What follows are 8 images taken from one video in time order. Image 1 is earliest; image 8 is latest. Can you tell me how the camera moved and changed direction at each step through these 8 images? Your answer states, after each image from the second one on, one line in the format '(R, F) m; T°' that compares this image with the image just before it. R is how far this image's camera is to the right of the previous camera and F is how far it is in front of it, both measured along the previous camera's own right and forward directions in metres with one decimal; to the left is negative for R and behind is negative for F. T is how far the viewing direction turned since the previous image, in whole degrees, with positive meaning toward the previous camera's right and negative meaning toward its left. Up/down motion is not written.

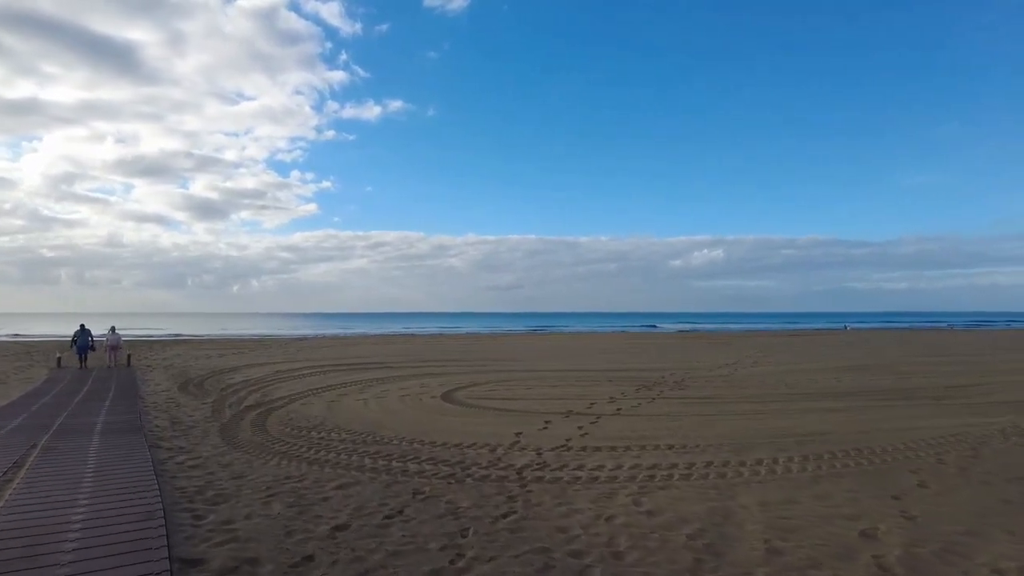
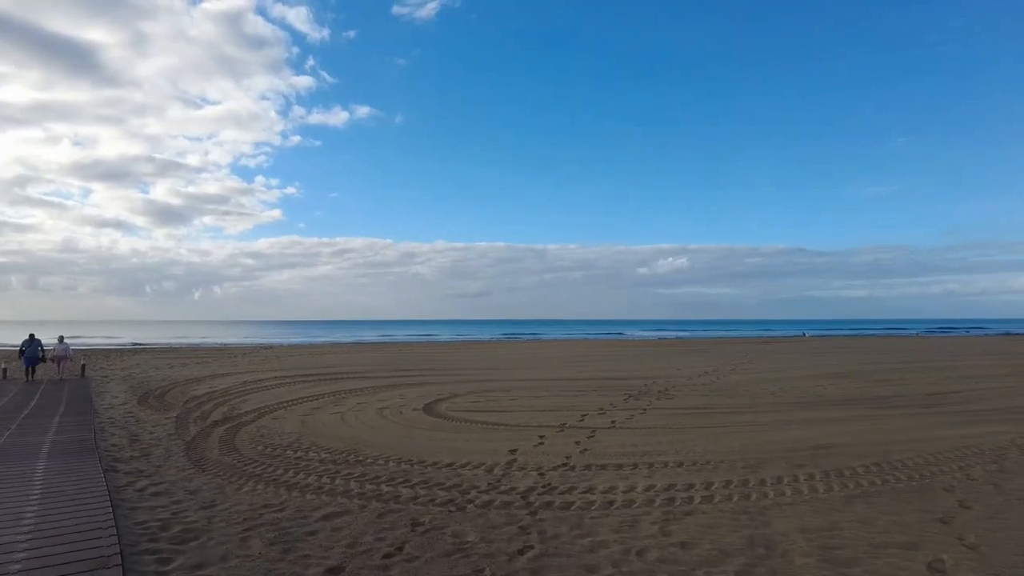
(-0.4, +0.5) m; +3°
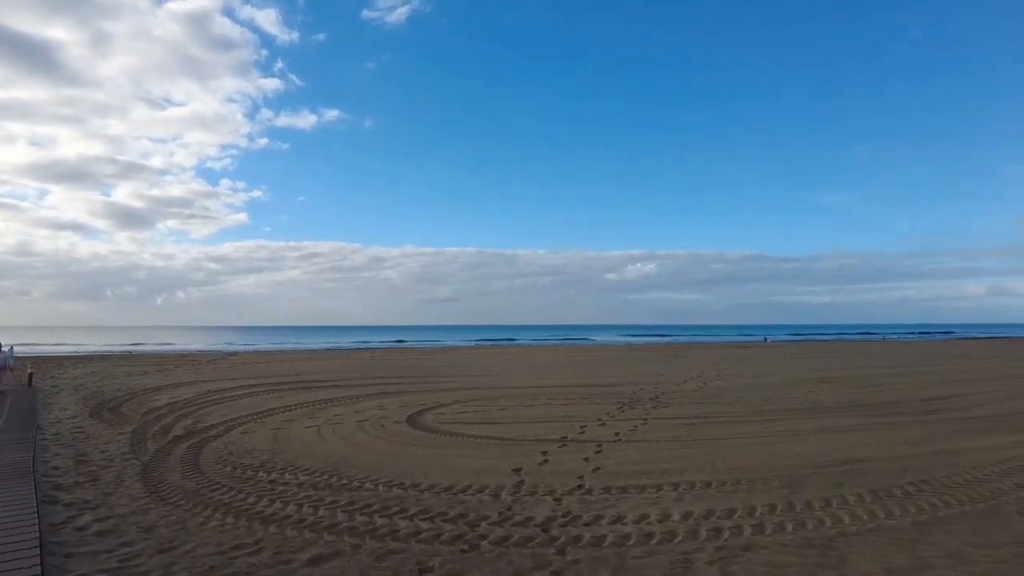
(-0.4, +0.8) m; +3°
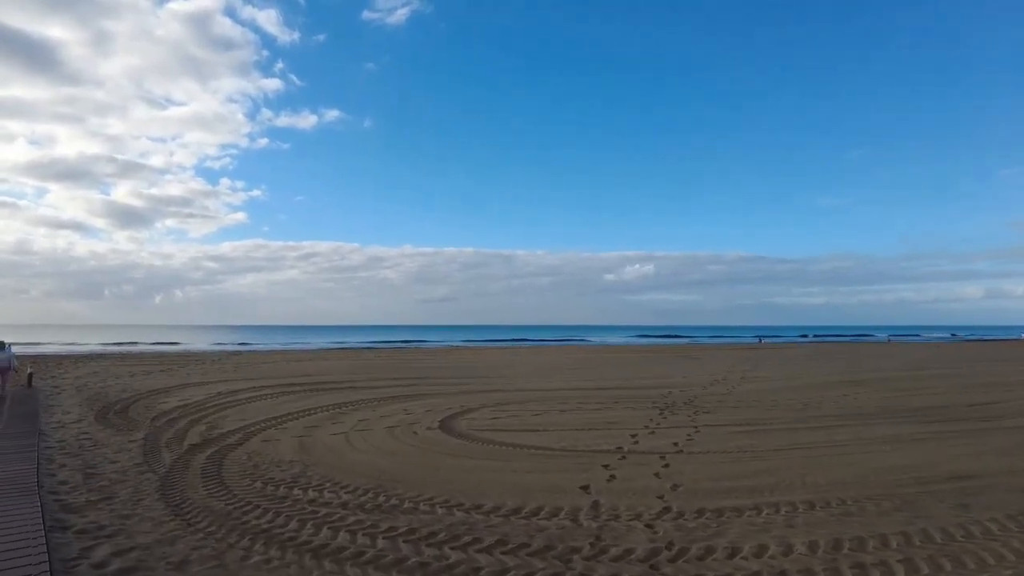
(-0.8, +0.8) m; 0°
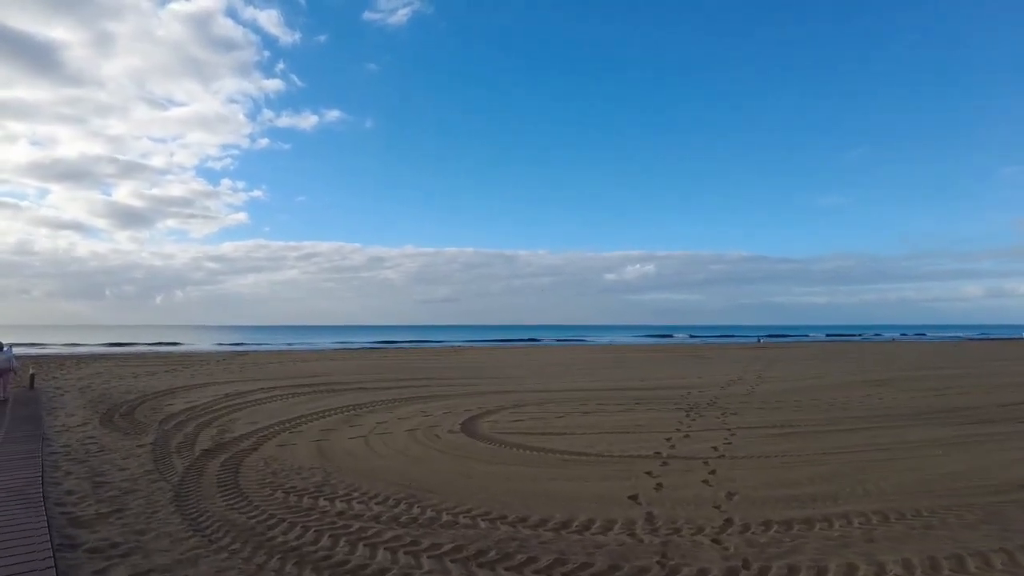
(-0.4, +0.5) m; 0°
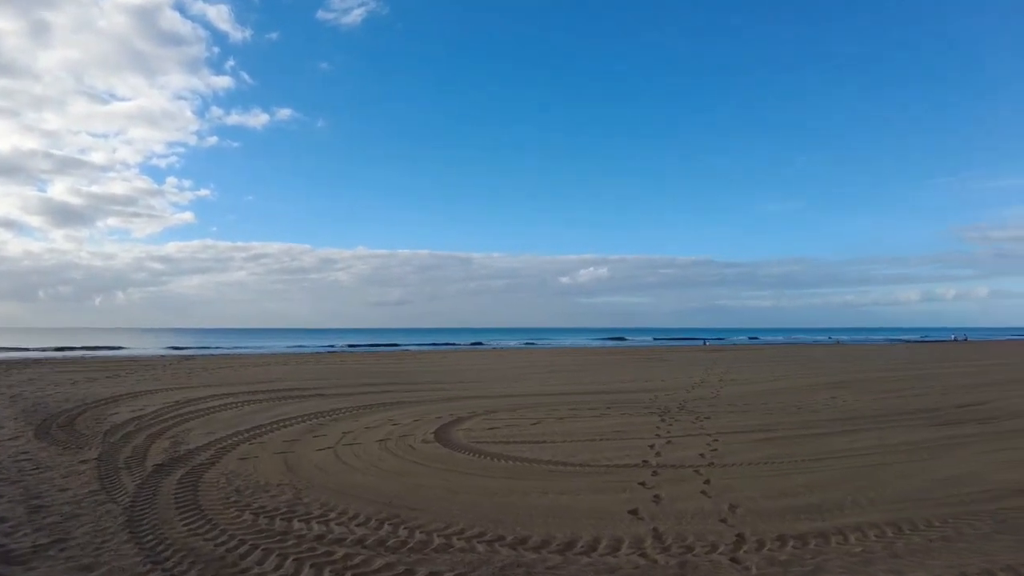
(-0.4, +0.4) m; +4°
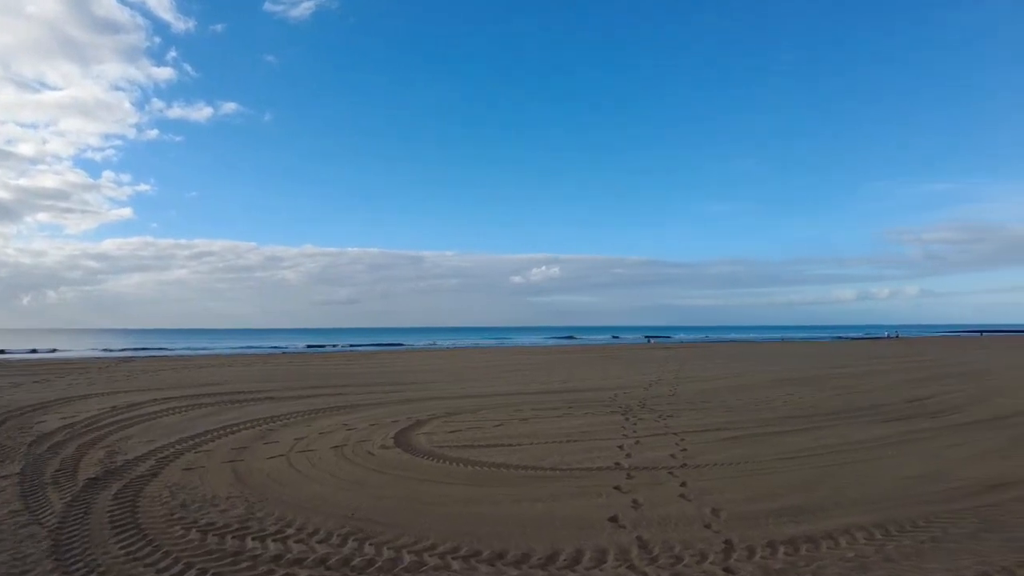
(-0.2, +0.3) m; +4°
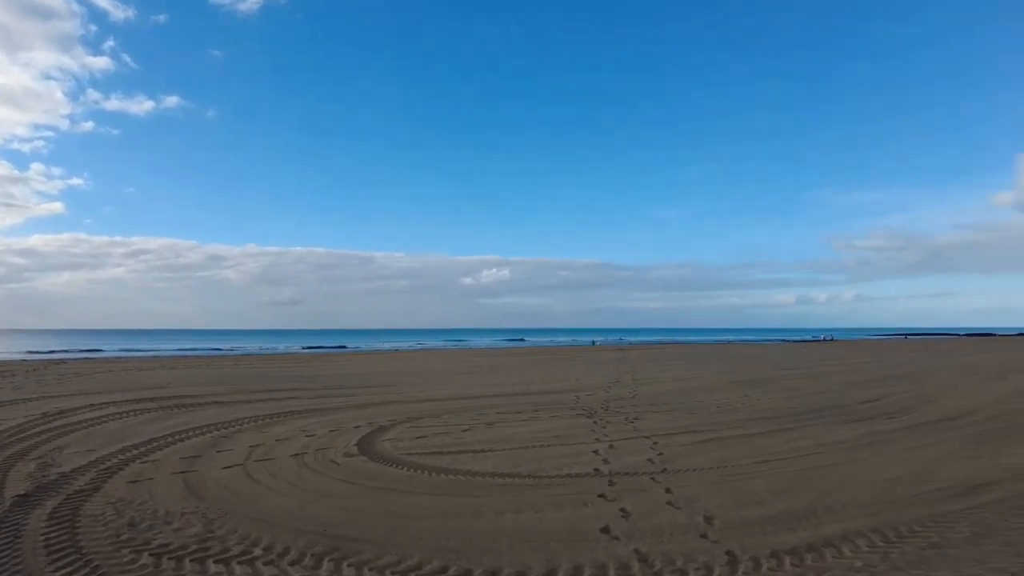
(-0.3, +0.3) m; +5°
